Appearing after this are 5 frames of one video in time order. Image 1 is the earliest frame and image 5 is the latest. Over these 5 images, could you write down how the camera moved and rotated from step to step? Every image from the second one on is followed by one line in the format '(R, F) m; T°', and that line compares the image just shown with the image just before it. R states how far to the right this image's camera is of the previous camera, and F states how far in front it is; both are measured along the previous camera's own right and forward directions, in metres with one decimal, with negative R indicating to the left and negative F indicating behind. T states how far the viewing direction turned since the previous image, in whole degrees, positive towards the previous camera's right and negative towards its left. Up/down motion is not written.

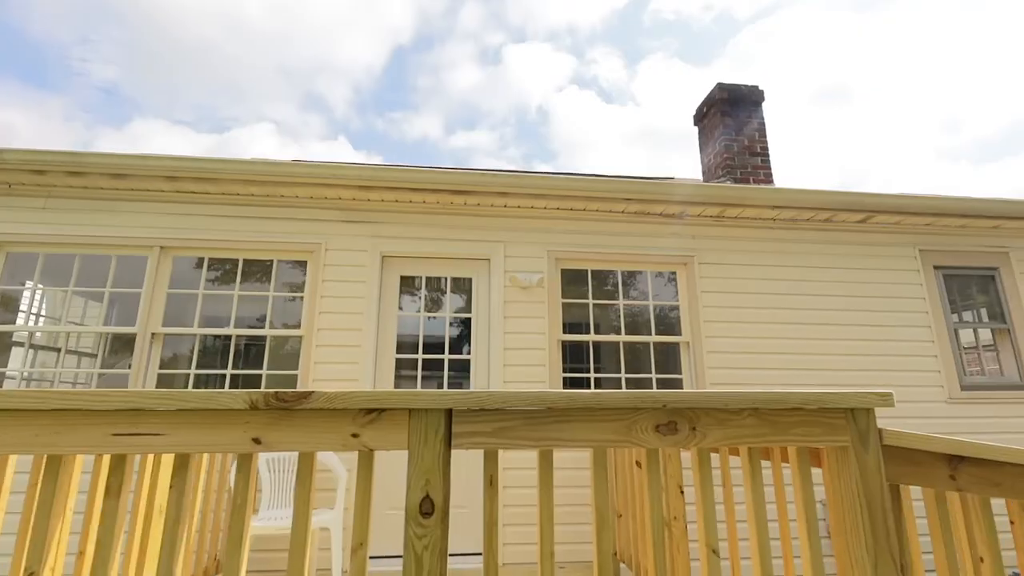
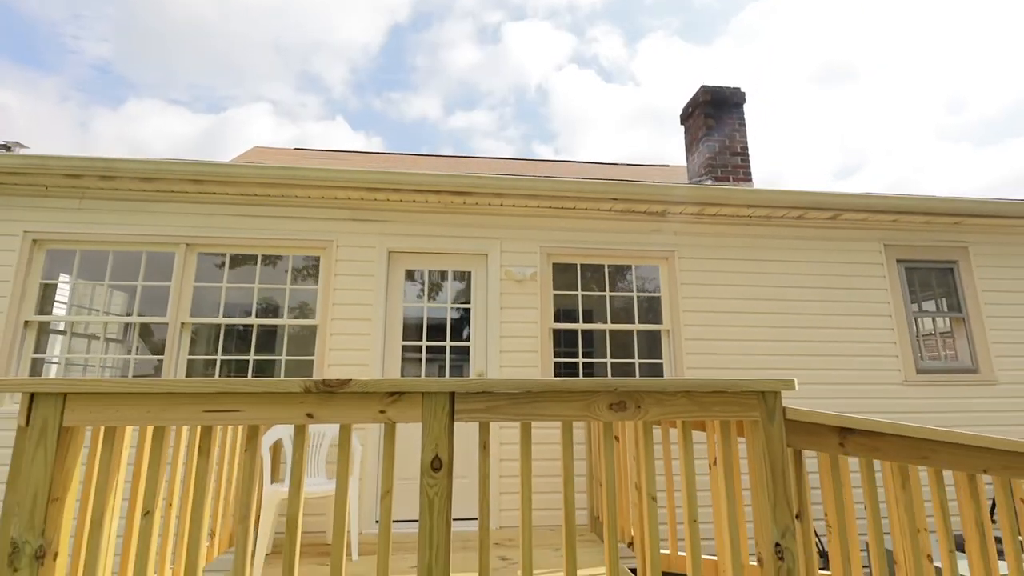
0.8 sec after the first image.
(0.0, -0.4) m; 0°
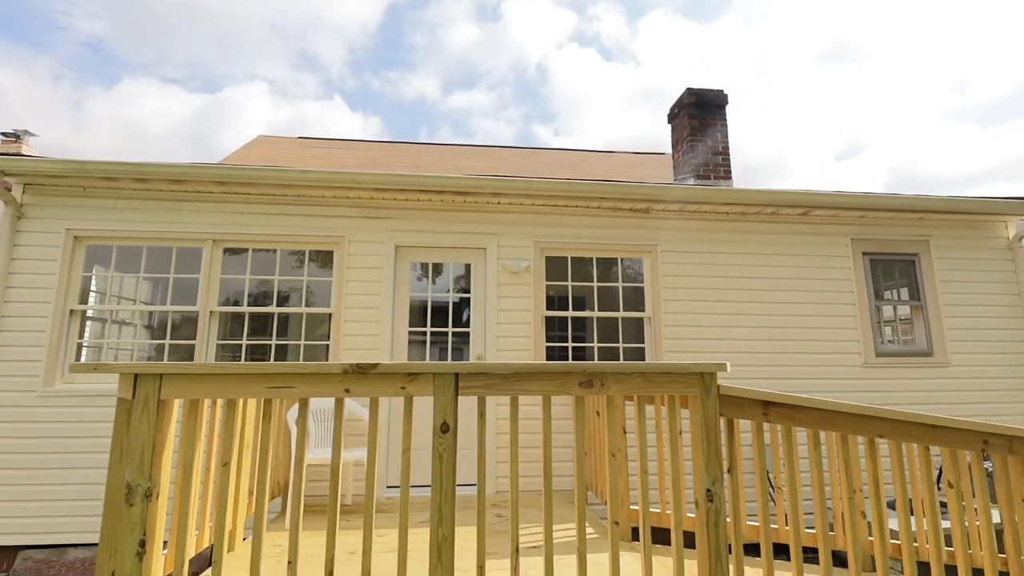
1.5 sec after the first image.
(0.0, -0.4) m; 0°
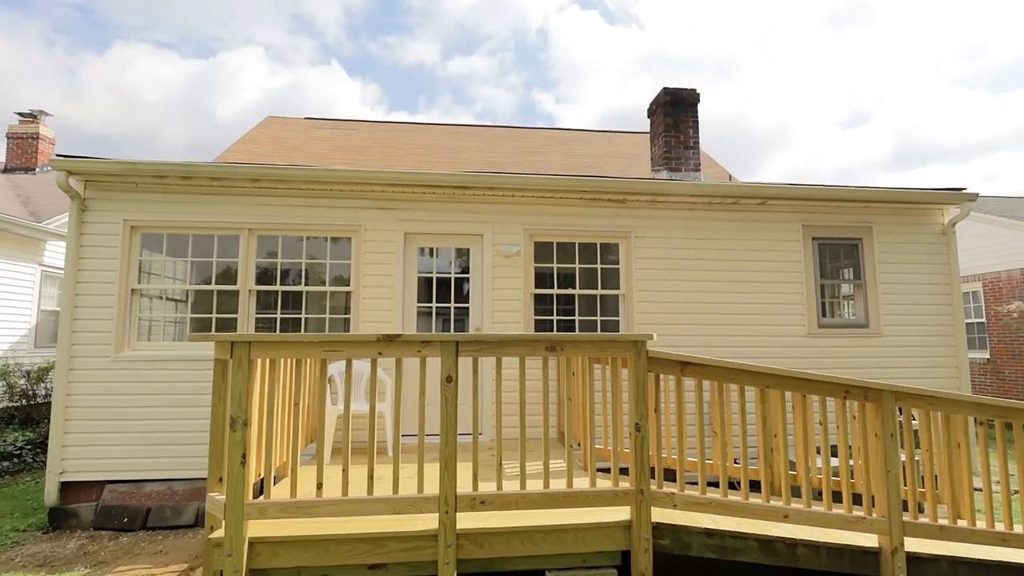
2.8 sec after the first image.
(+0.1, -0.7) m; 0°
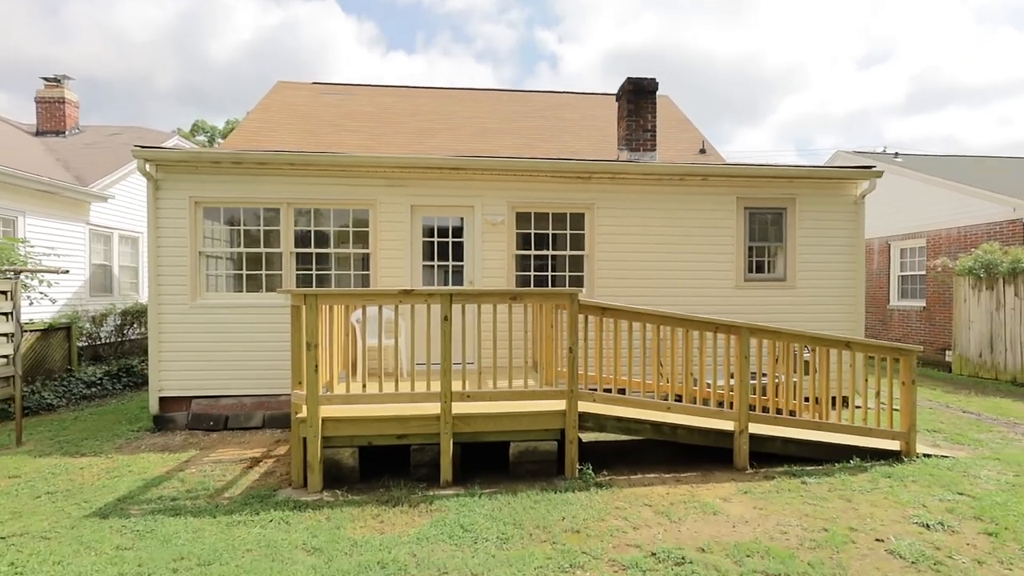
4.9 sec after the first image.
(+0.2, -1.3) m; 0°
